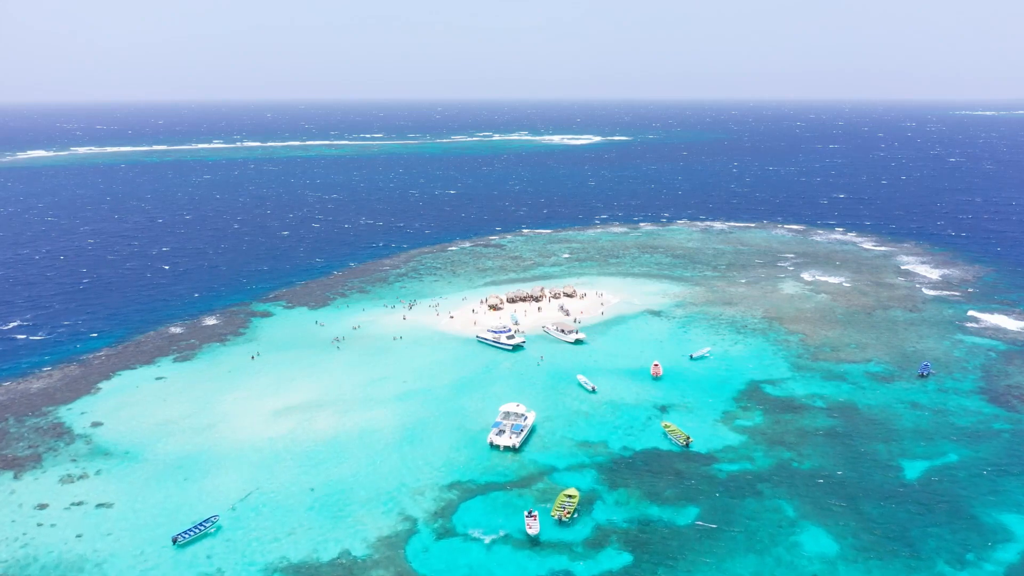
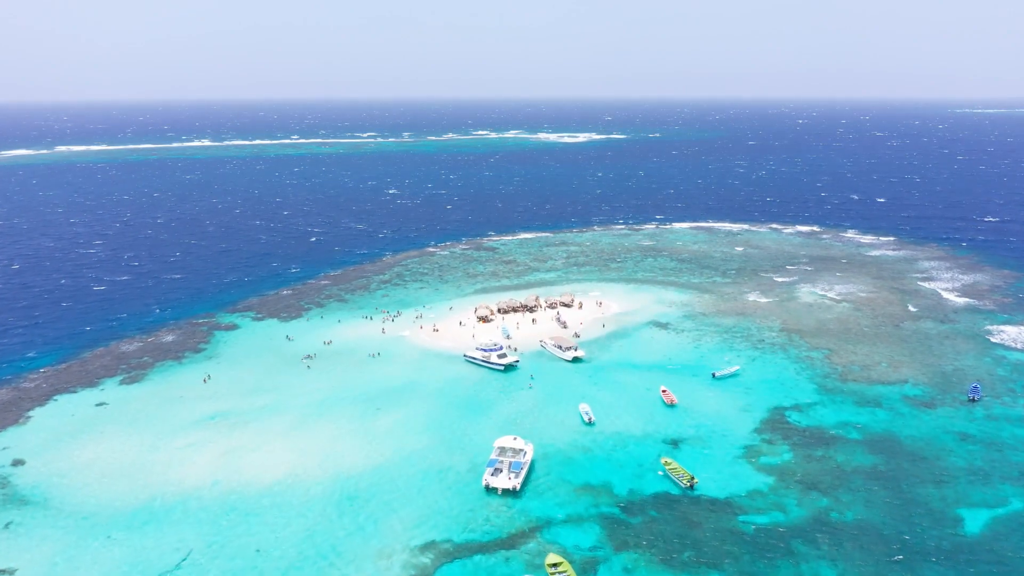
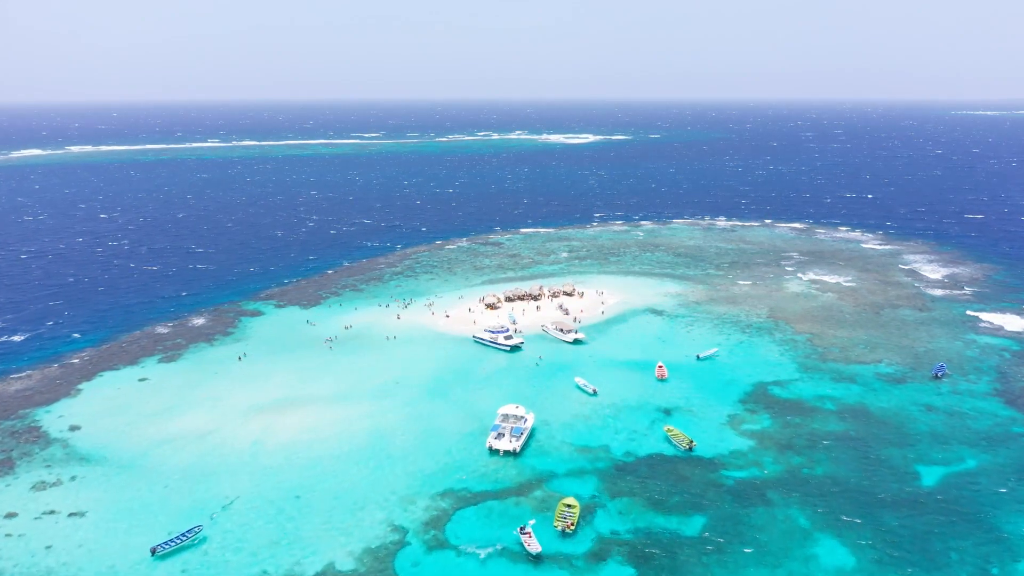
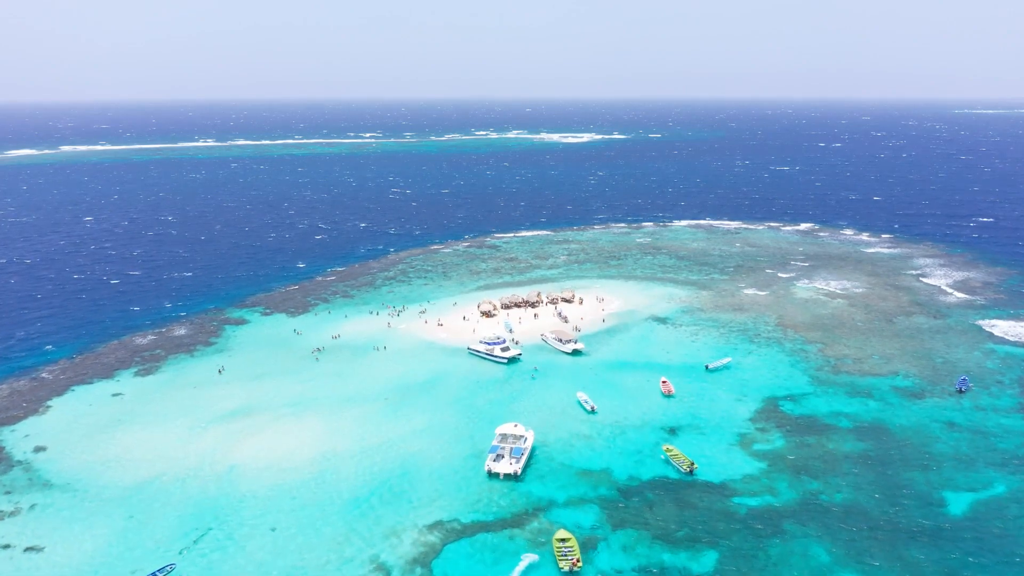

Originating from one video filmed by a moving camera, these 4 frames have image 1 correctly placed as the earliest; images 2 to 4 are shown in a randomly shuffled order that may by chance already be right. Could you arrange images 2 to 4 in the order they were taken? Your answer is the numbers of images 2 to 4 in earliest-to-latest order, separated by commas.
3, 4, 2
